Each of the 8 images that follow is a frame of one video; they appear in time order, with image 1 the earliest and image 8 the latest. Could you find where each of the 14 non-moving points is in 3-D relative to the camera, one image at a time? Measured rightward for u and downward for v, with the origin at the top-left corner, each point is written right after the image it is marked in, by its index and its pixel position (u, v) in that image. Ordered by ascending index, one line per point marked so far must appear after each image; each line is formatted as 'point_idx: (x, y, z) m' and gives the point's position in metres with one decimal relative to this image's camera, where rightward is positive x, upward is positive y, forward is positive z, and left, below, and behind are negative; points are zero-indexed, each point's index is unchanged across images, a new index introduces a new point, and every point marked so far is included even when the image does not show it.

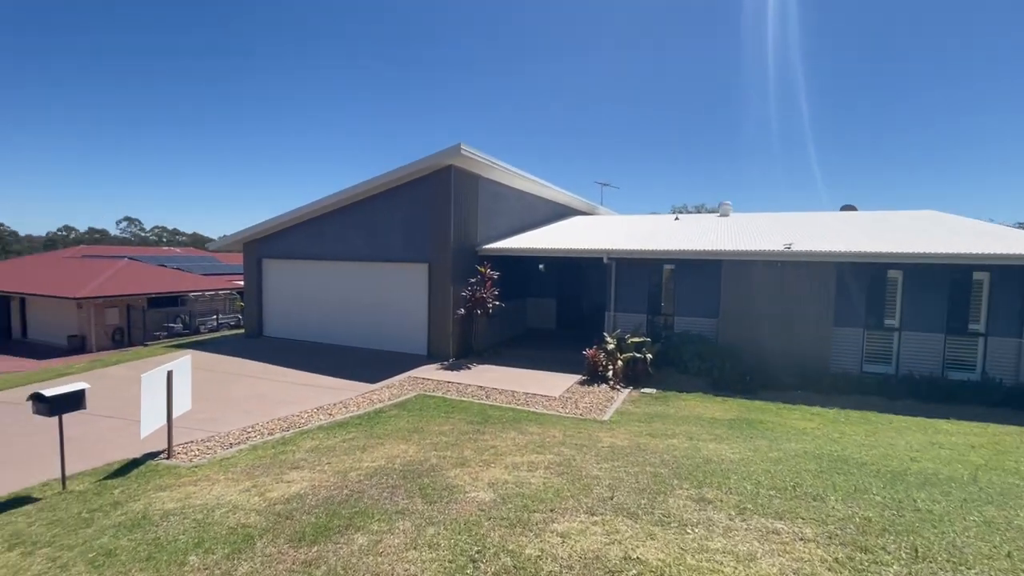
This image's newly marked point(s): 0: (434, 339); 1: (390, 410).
0: (-1.9, -1.3, +11.7) m
1: (-1.9, -1.9, +7.5) m
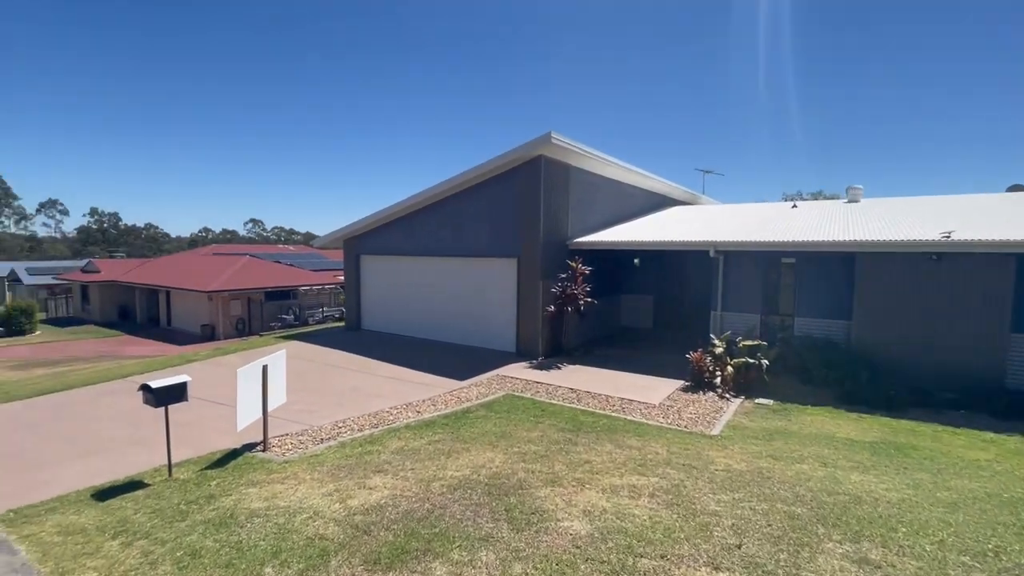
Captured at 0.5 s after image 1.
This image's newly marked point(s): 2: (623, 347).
0: (+0.2, -1.2, +11.3) m
1: (-0.5, -1.8, +7.2) m
2: (+2.8, -1.5, +12.5) m
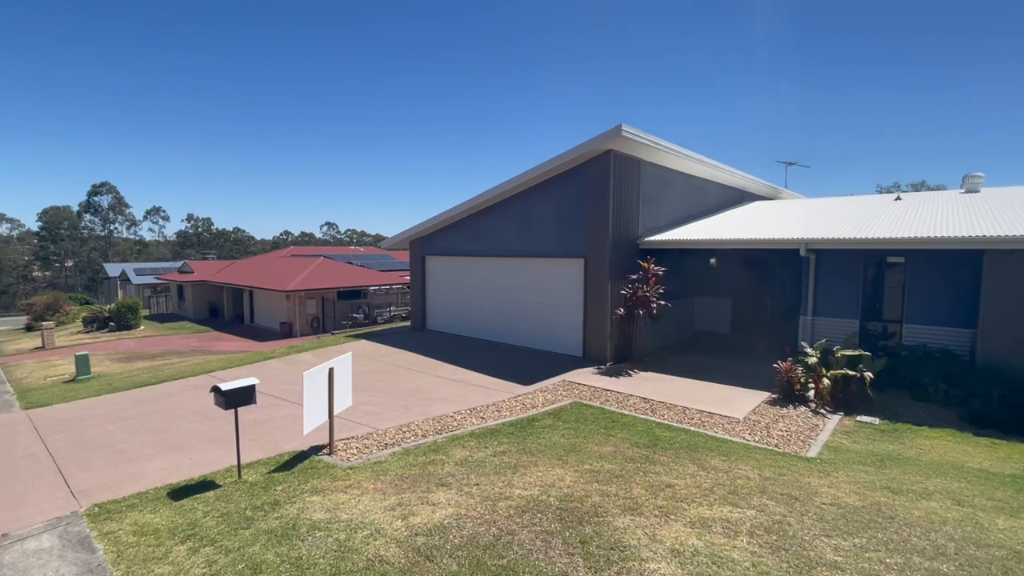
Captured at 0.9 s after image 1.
0: (+1.7, -1.2, +10.8) m
1: (+0.4, -1.9, +6.9) m
2: (+4.4, -1.6, +11.6) m
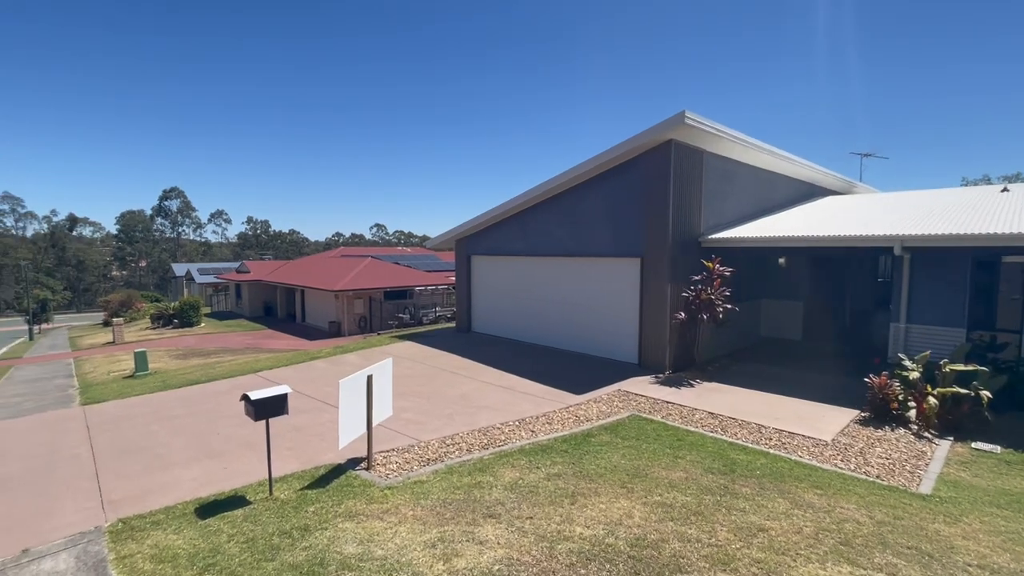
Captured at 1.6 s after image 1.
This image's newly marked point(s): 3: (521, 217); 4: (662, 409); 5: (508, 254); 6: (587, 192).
0: (+2.8, -1.2, +10.0) m
1: (+1.1, -1.9, +6.2) m
2: (+5.5, -1.6, +10.6) m
3: (+0.2, +1.9, +12.8) m
4: (+2.3, -1.9, +7.6) m
5: (-0.1, +0.9, +13.2) m
6: (+1.7, +2.2, +11.1) m
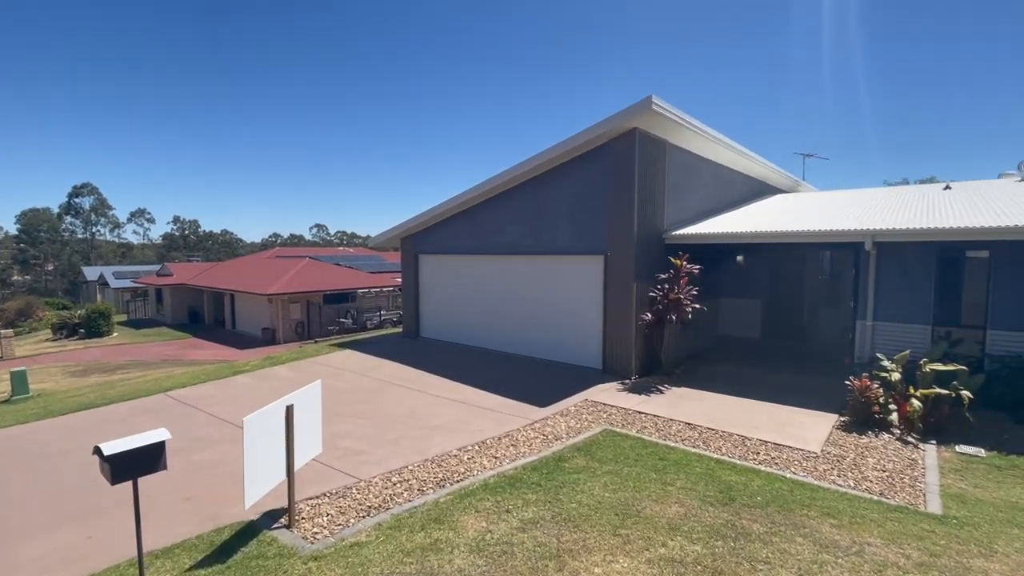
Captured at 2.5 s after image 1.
0: (+1.9, -1.2, +9.3) m
1: (+0.7, -1.9, +5.4) m
2: (+4.6, -1.6, +10.2) m
3: (-1.0, +1.8, +11.8) m
4: (+1.7, -1.9, +6.8) m
5: (-1.3, +0.9, +12.2) m
6: (+0.7, +2.2, +10.3) m
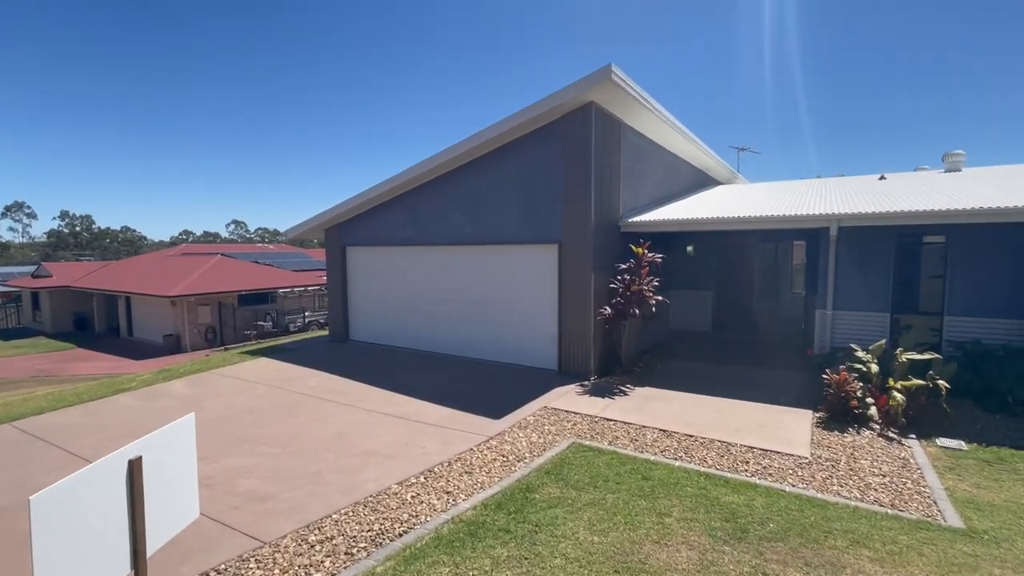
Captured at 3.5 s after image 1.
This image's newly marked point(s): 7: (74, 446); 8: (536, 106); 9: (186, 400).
0: (+1.0, -1.1, +8.5) m
1: (+0.3, -1.8, +4.4) m
2: (+3.5, -1.4, +9.7) m
3: (-2.3, +1.9, +10.6) m
4: (+1.1, -1.8, +6.0) m
5: (-2.7, +1.0, +10.9) m
6: (-0.4, +2.3, +9.2) m
7: (-5.4, -1.9, +6.0) m
8: (+0.4, +3.0, +8.0) m
9: (-5.3, -1.8, +7.9) m
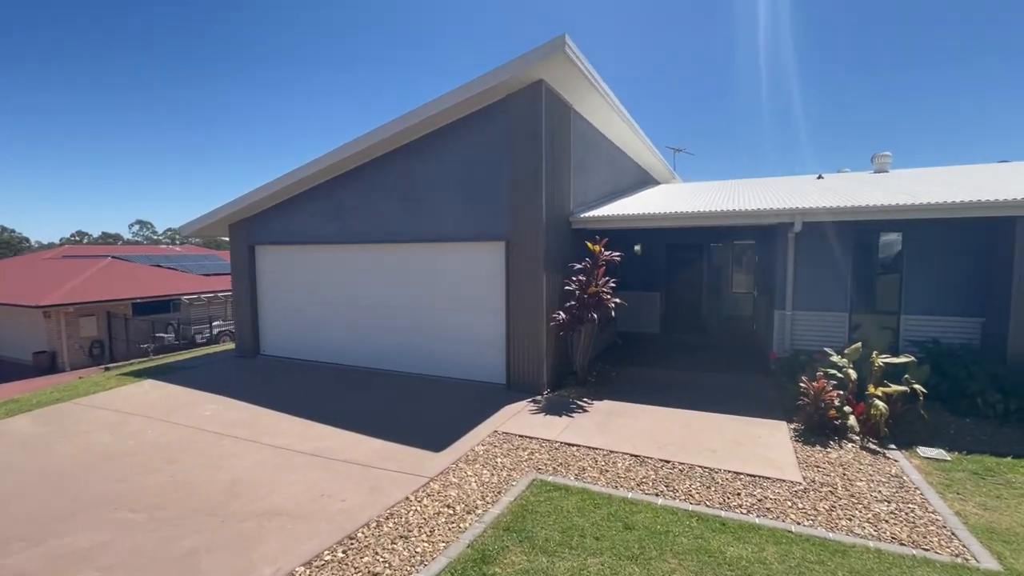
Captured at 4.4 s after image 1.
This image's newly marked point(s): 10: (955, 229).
0: (+0.1, -1.1, +7.5) m
1: (0.0, -1.8, +3.3) m
2: (+2.4, -1.4, +9.0) m
3: (-3.4, +1.8, +9.1) m
4: (+0.6, -1.8, +5.0) m
5: (-3.9, +0.9, +9.4) m
6: (-1.4, +2.2, +8.1) m
7: (-5.9, -2.0, +4.2) m
8: (-0.5, +2.9, +7.0) m
9: (-6.0, -1.9, +6.0) m
10: (+6.4, +0.9, +7.1) m
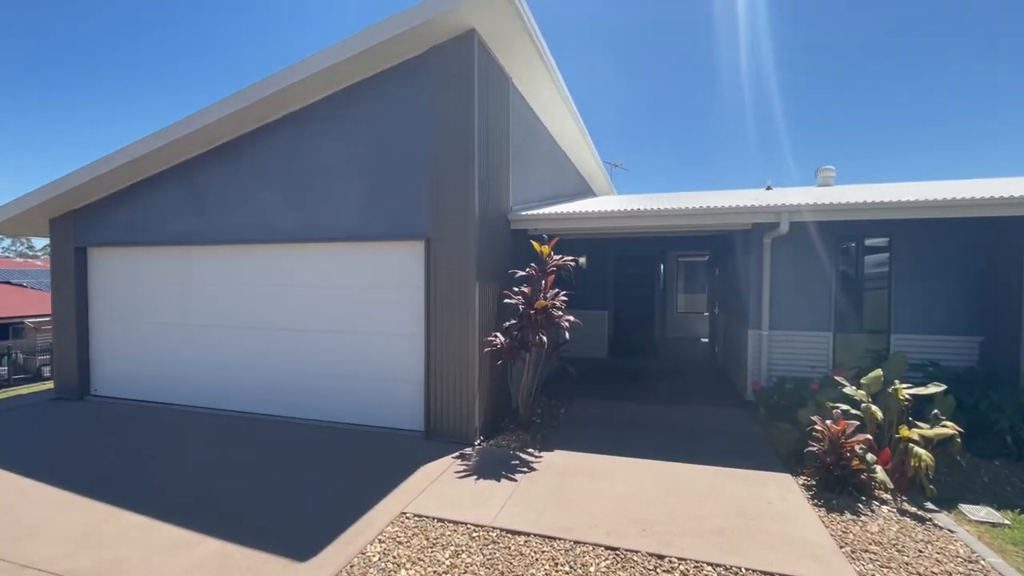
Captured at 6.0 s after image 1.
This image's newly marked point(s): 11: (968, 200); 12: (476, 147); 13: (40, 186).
0: (-0.8, -1.3, +5.6) m
1: (-0.4, -1.8, +1.4) m
2: (+1.3, -1.7, +7.4) m
3: (-4.5, +1.6, +6.9) m
4: (0.0, -1.8, +3.2) m
5: (-5.0, +0.7, +7.0) m
6: (-2.4, +2.0, +6.1) m
7: (-6.3, -2.0, +1.4) m
8: (-1.3, +2.8, +5.2) m
9: (-6.7, -2.0, +3.3) m
10: (+5.5, +0.7, +6.2) m
11: (+5.0, +1.0, +5.4) m
12: (-0.4, +1.6, +5.5) m
13: (-6.6, +1.5, +7.0) m
